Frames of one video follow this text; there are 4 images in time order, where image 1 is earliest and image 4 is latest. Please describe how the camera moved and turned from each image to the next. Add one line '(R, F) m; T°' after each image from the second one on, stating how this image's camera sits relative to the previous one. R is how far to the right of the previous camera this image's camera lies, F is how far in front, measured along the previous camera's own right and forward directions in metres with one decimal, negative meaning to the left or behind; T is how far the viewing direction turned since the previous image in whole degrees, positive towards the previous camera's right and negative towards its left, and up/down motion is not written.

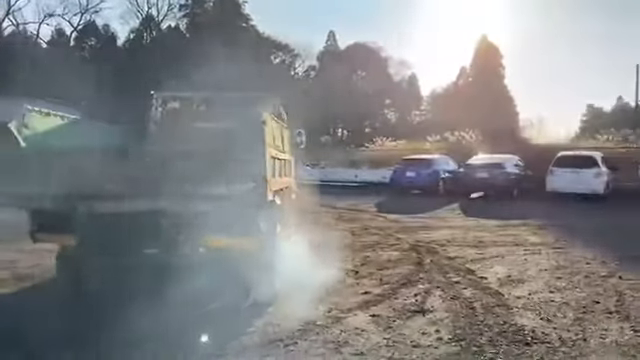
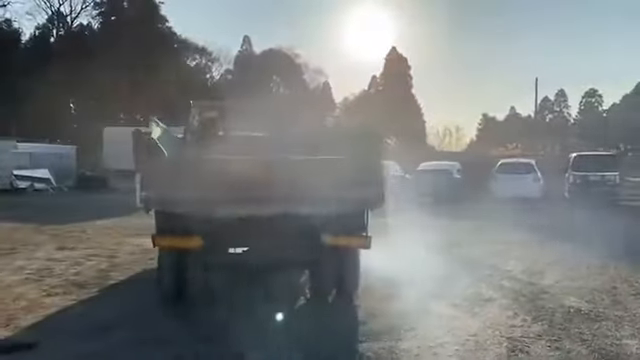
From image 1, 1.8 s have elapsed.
(-2.0, -0.8) m; +8°
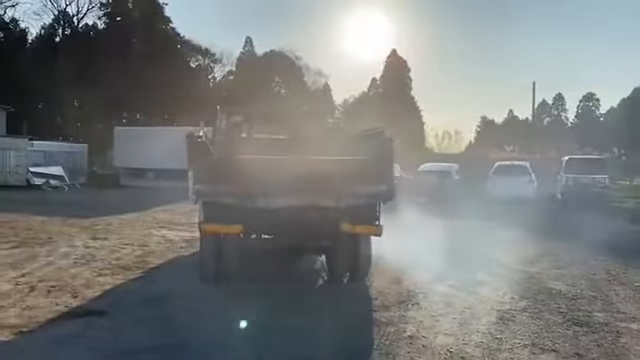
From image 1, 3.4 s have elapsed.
(-0.3, -1.3) m; 0°
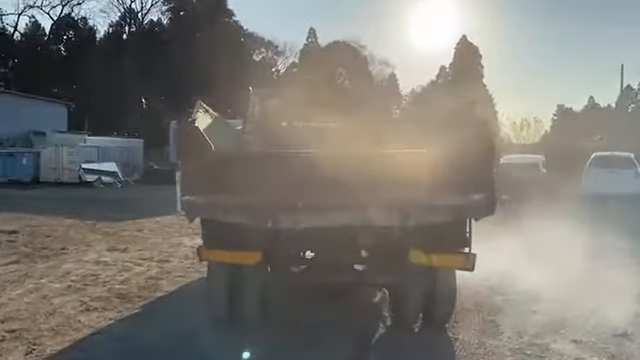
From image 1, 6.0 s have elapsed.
(+0.1, +3.0) m; -5°
